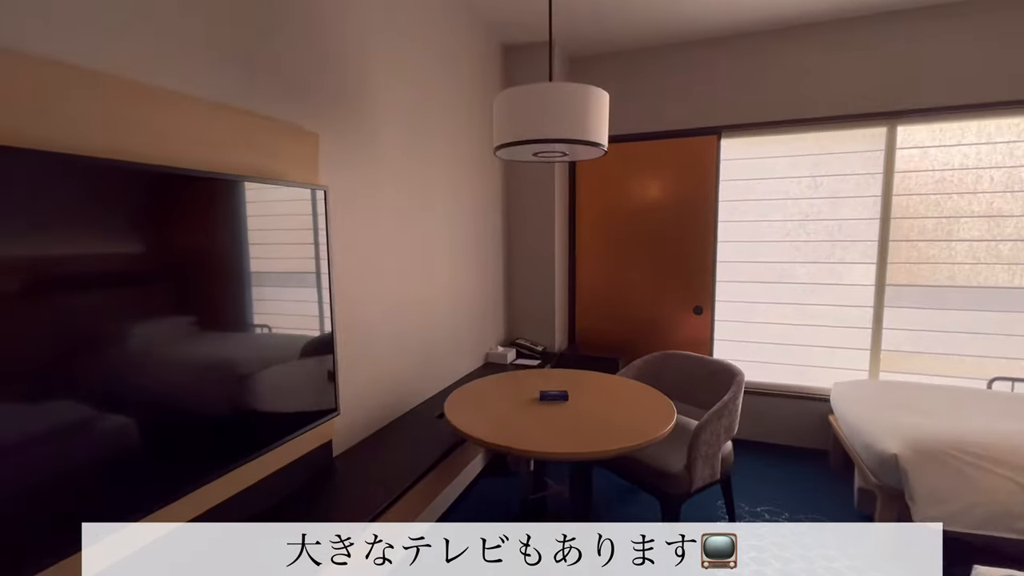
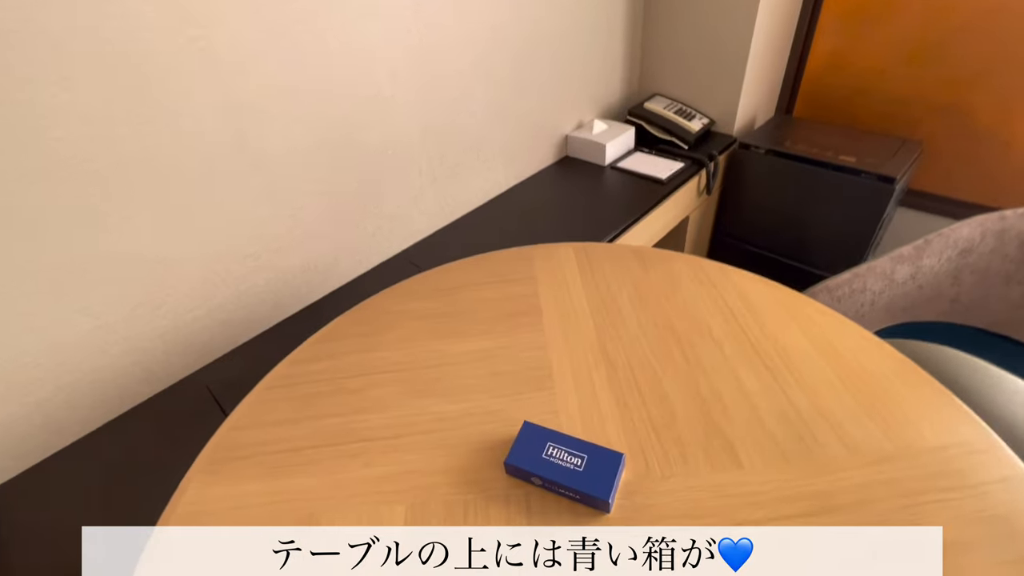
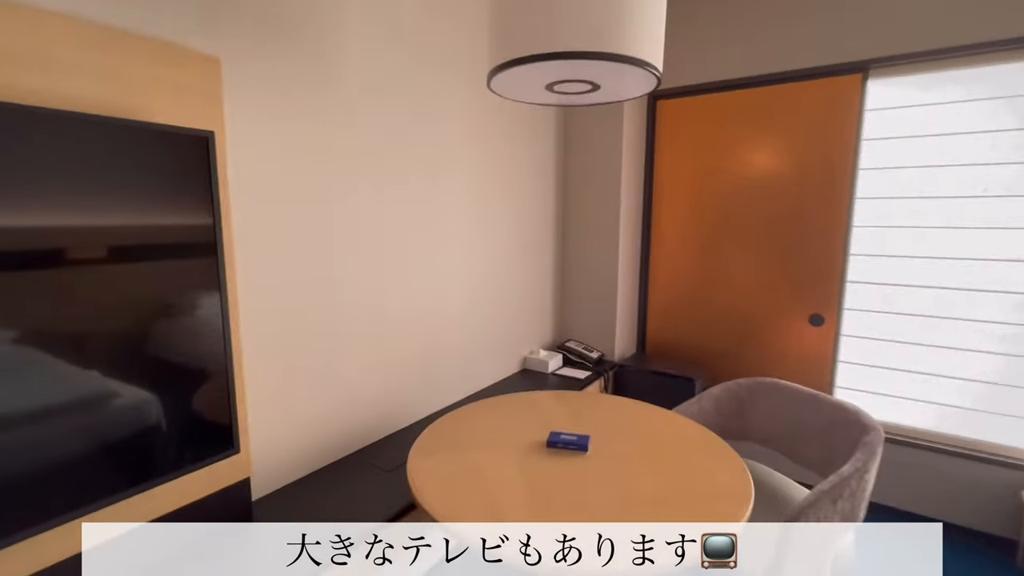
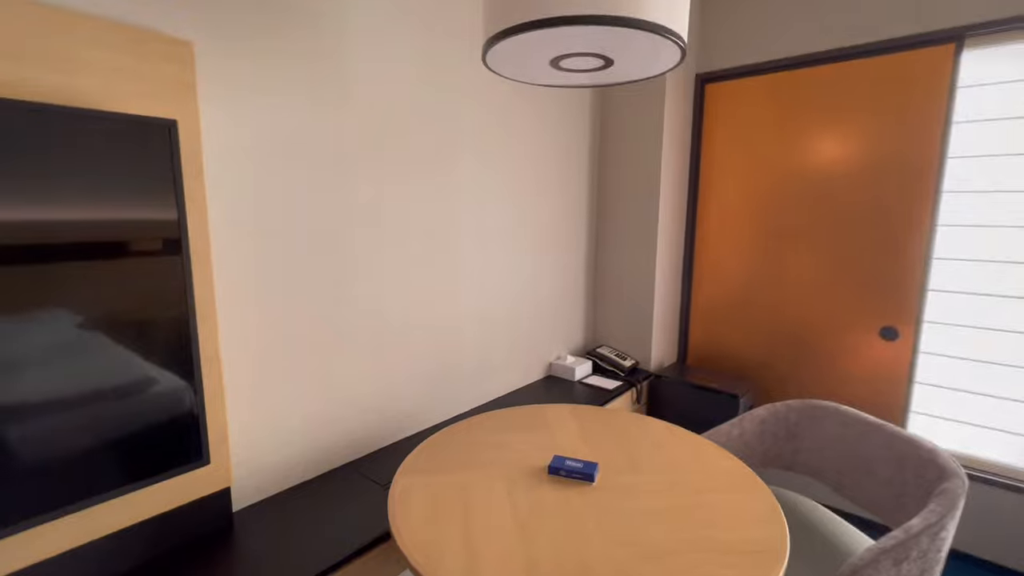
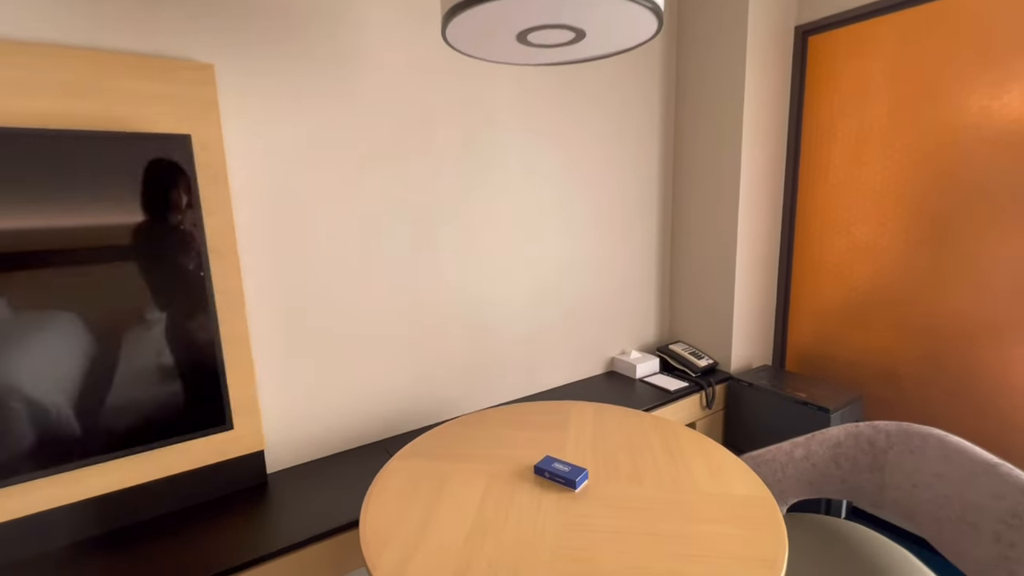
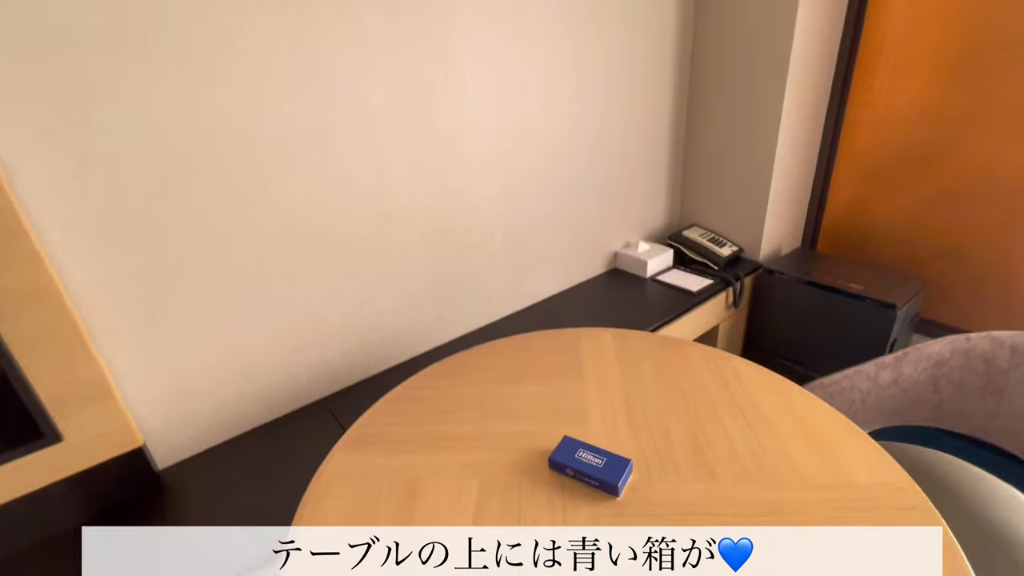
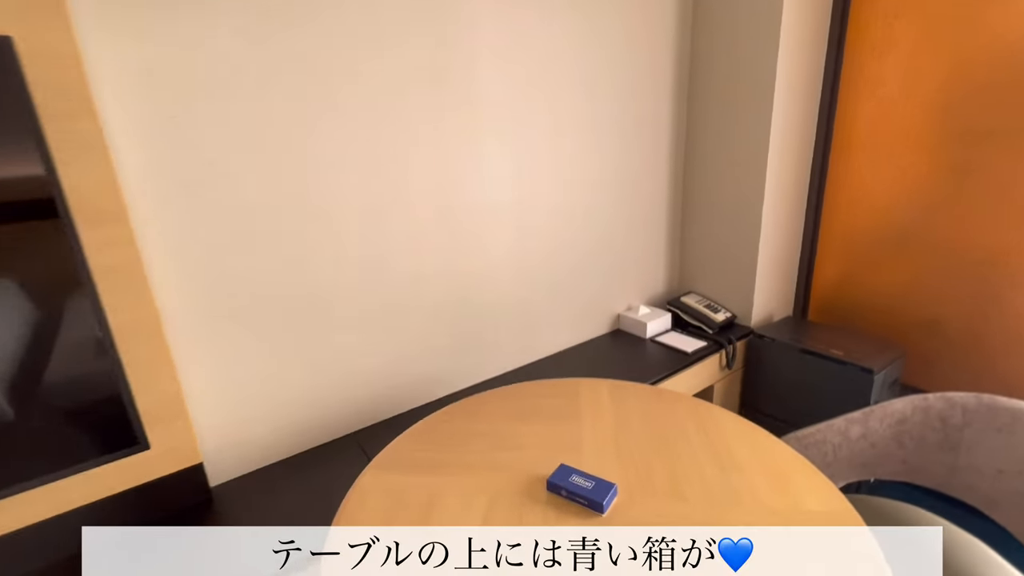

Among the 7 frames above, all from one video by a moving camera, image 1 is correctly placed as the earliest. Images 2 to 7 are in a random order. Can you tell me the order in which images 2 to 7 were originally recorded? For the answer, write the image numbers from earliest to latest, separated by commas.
3, 4, 5, 7, 6, 2
